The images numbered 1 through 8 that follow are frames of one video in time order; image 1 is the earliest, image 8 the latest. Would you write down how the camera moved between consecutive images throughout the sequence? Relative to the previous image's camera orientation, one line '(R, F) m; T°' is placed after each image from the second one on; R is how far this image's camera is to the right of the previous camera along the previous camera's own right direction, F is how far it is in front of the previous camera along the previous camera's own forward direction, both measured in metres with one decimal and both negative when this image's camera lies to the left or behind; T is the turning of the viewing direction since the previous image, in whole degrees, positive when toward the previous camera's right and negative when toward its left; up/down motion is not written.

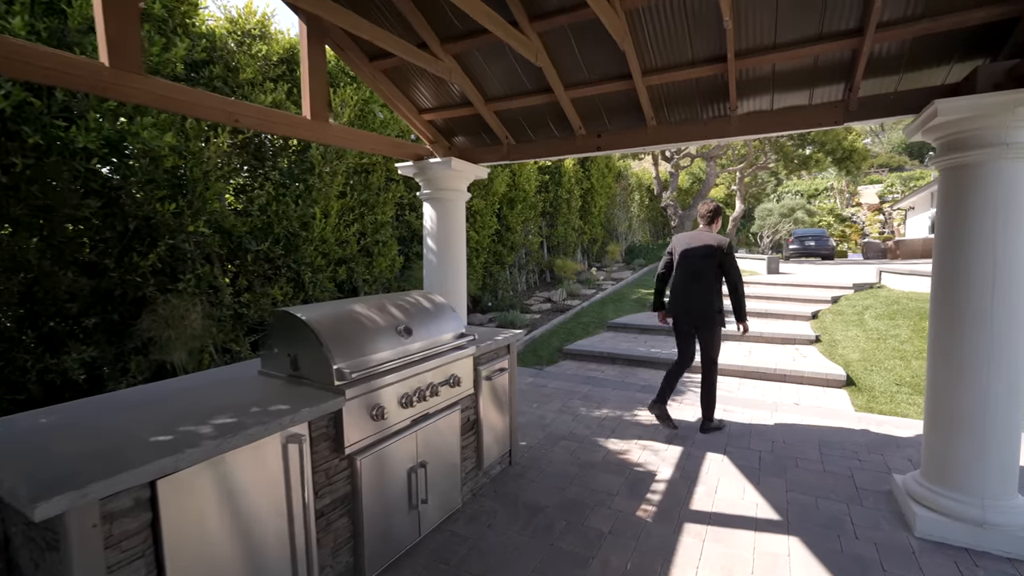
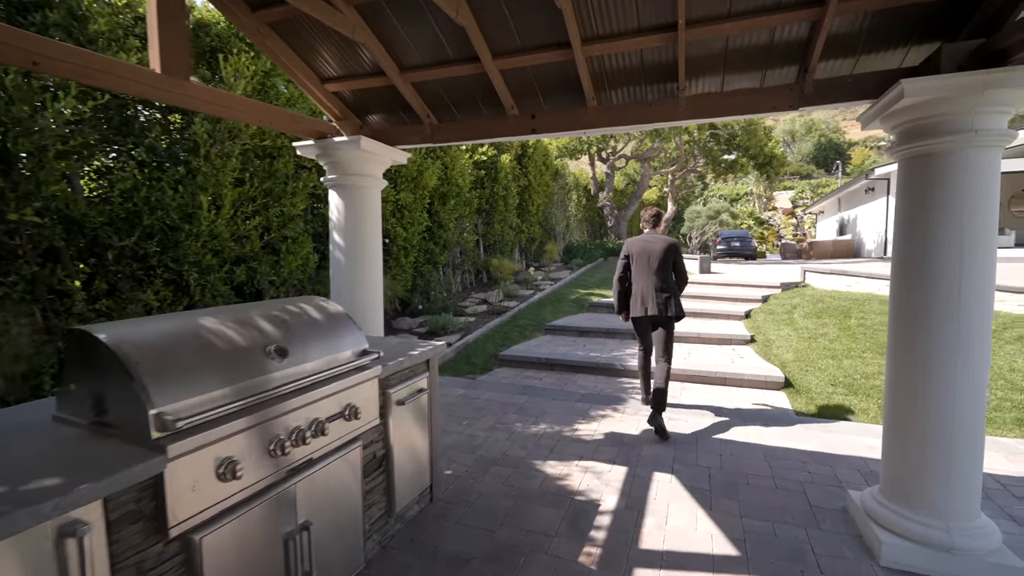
(+0.1, +0.6) m; +7°
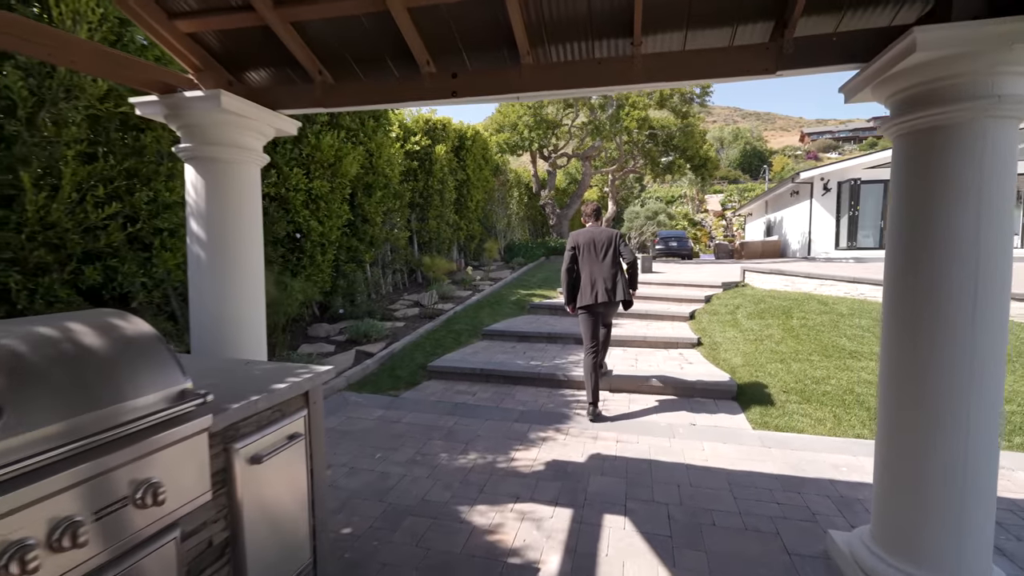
(+0.2, +0.7) m; +7°
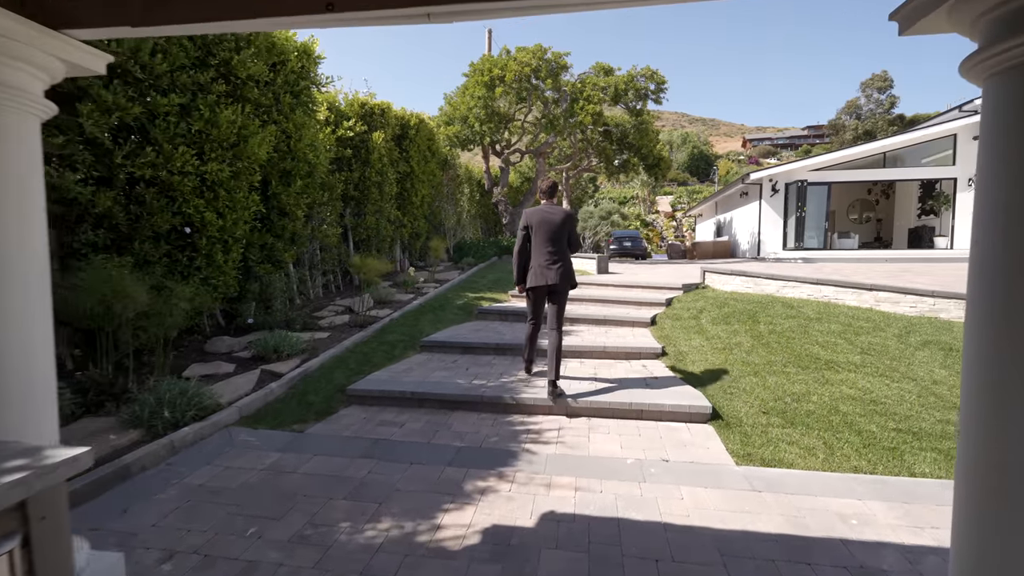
(+0.2, +0.9) m; +5°
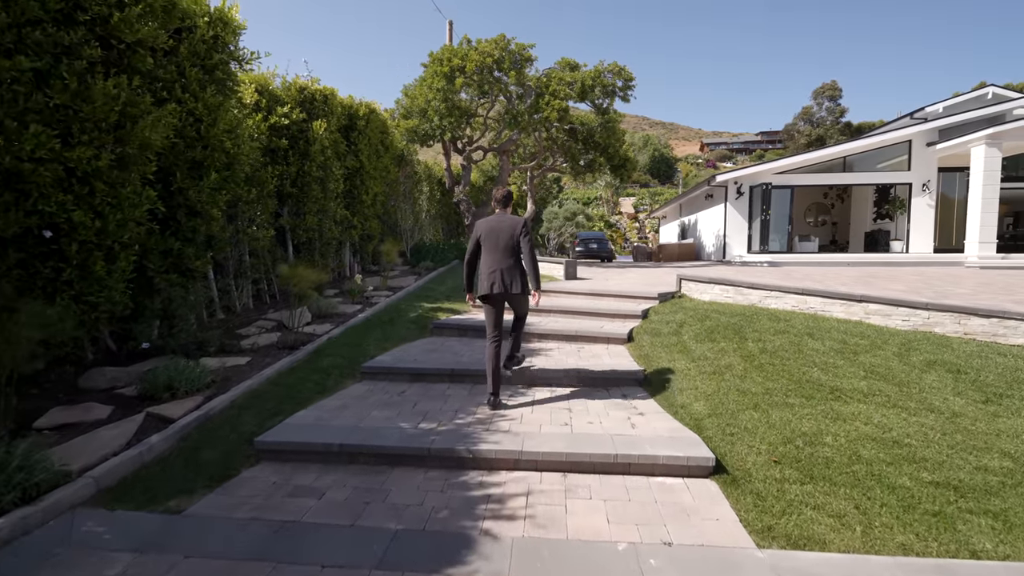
(+0.1, +0.9) m; +4°
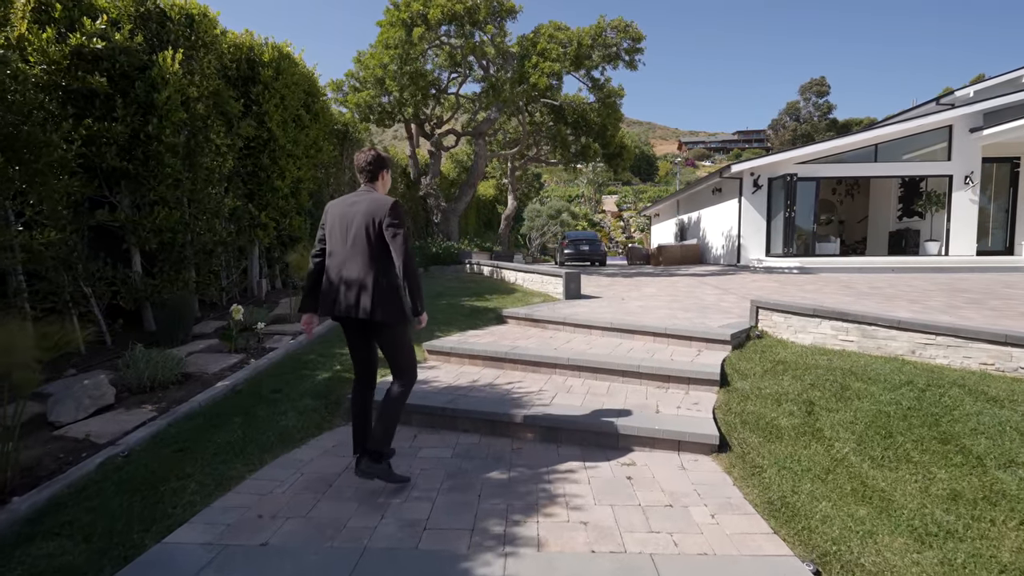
(0.0, +3.2) m; +3°
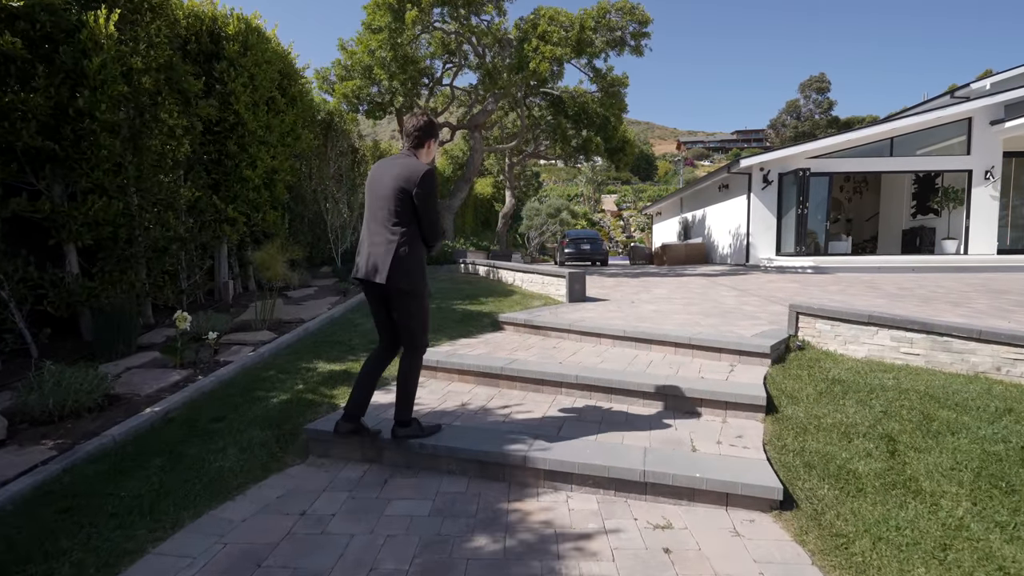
(0.0, +0.8) m; 0°
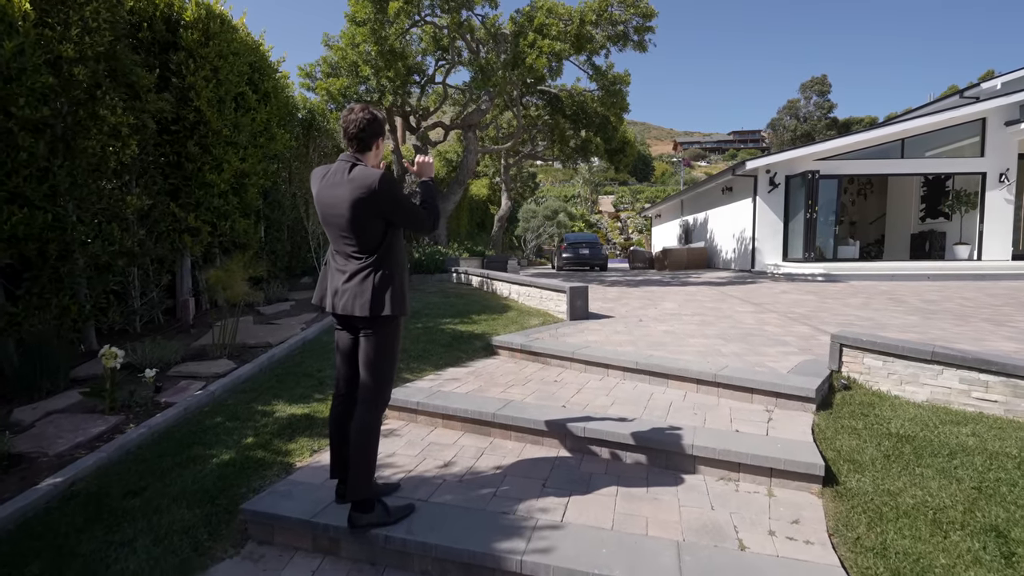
(0.0, +0.7) m; 0°
